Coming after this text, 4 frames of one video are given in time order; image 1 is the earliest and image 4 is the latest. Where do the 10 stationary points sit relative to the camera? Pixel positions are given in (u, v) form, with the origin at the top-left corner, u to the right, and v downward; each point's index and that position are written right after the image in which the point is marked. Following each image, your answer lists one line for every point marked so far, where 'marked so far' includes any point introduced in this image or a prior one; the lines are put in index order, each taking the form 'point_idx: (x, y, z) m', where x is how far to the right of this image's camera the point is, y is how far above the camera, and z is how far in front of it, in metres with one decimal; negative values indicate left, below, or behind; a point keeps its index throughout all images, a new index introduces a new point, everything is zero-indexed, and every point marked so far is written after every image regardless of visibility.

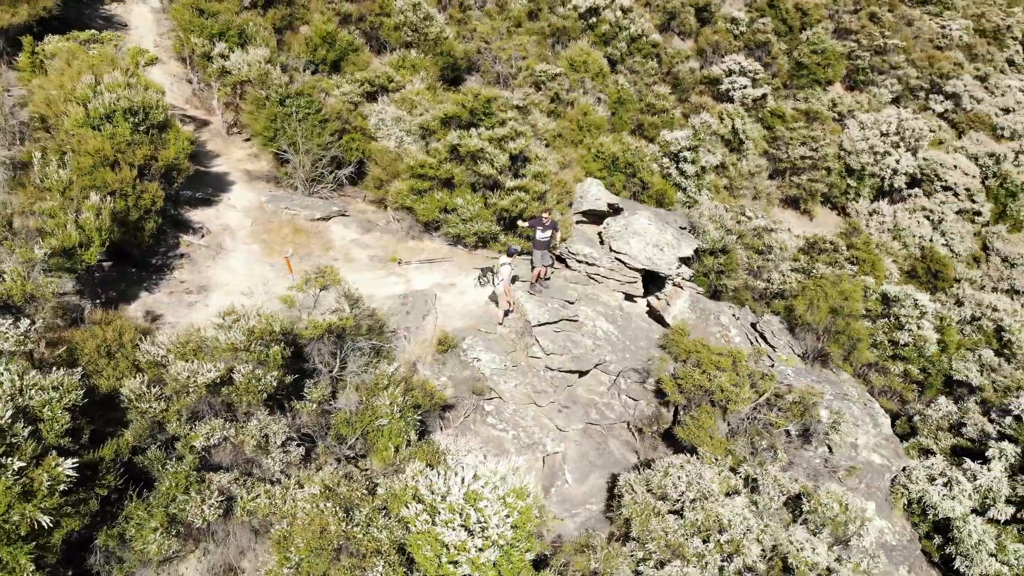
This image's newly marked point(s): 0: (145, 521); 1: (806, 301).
0: (-3.0, -1.9, +6.9) m
1: (+6.2, -0.3, +16.9) m
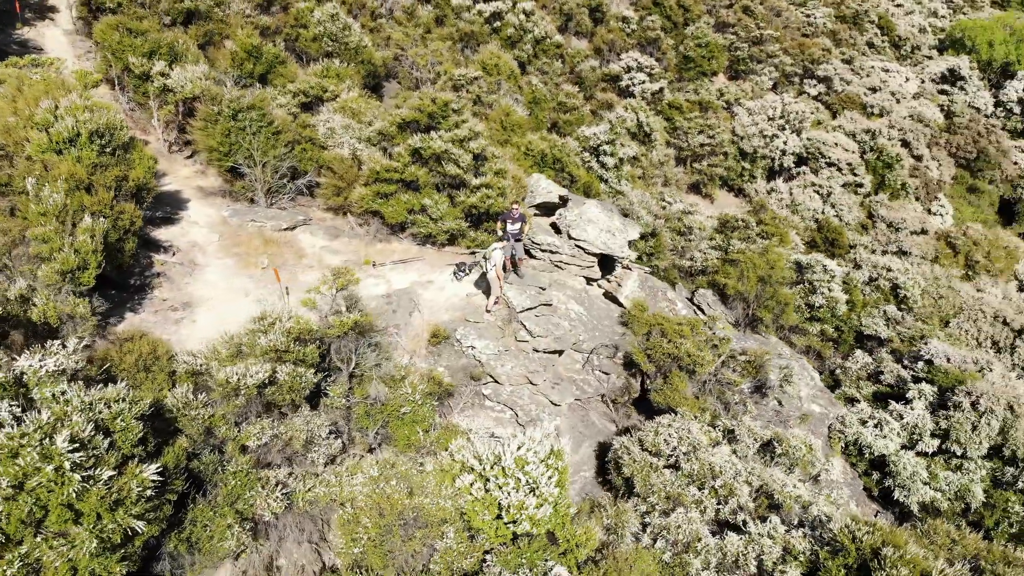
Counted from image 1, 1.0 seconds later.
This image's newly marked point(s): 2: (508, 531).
0: (-2.5, -2.0, +7.2) m
1: (+5.1, +0.3, +18.4) m
2: (0.0, -2.3, +7.8) m
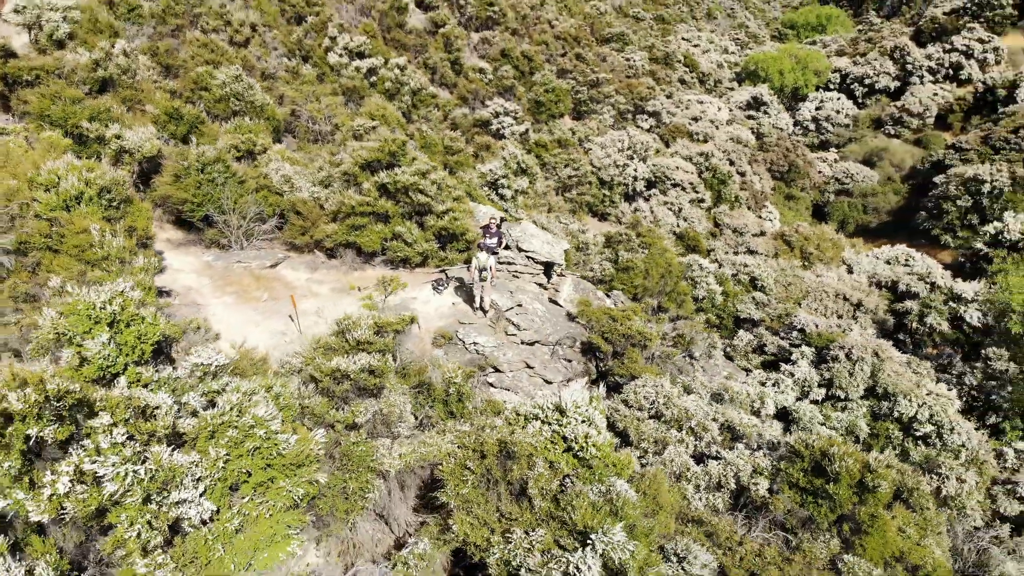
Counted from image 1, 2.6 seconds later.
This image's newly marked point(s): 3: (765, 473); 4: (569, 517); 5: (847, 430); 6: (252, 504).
0: (-1.6, -2.0, +8.7) m
1: (+3.4, +0.4, +21.2) m
2: (+0.8, -2.0, +9.8) m
3: (+3.9, -2.9, +12.7) m
4: (+0.6, -2.5, +8.9) m
5: (+7.3, -3.1, +17.9) m
6: (-2.3, -1.9, +7.4) m
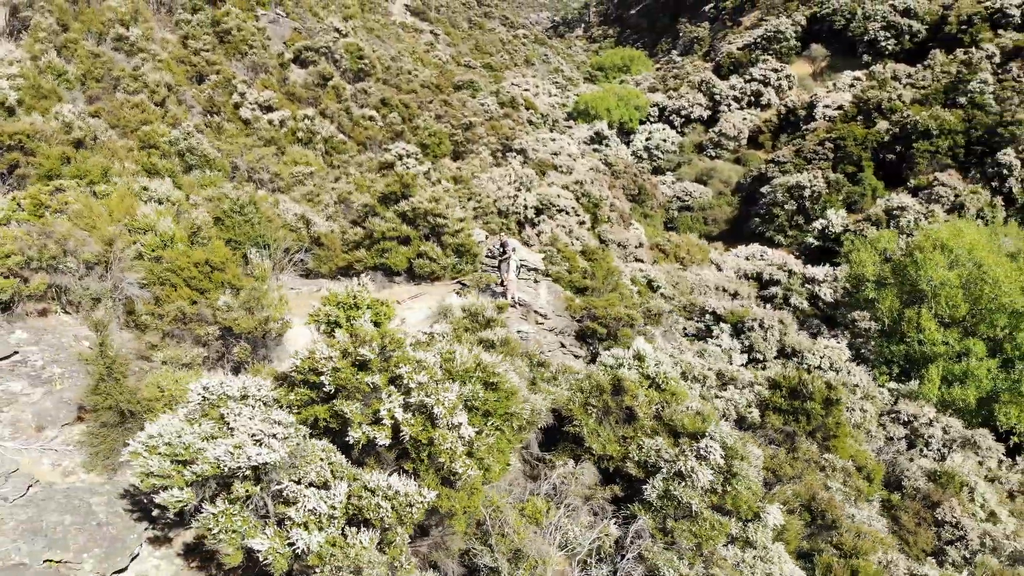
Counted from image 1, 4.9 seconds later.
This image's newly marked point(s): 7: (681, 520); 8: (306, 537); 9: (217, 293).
0: (+0.2, -1.7, +11.2) m
1: (+2.1, +0.3, +24.6) m
2: (+2.3, -1.6, +12.8) m
3: (+4.8, -2.3, +16.3) m
4: (+2.4, -2.0, +11.9) m
5: (+7.1, -2.5, +22.1) m
6: (-0.2, -1.7, +9.8) m
7: (+2.2, -3.0, +10.8) m
8: (-2.0, -2.3, +7.7) m
9: (-4.8, -0.1, +13.5) m
